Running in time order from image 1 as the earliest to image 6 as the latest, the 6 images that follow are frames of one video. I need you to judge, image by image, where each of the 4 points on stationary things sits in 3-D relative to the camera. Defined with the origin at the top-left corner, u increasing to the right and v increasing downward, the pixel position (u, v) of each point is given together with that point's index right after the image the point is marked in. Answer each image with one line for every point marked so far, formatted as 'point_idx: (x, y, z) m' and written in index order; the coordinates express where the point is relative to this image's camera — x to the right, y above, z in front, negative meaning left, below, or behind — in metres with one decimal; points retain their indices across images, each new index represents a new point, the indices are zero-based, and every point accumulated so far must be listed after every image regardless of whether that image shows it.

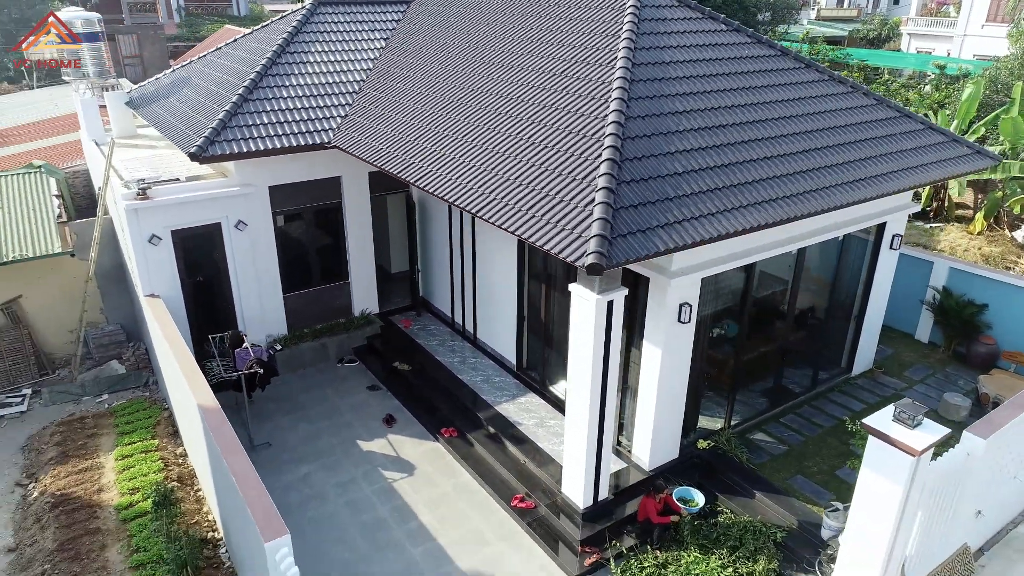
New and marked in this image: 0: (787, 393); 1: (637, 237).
0: (+4.2, -1.6, +9.9) m
1: (+1.0, +0.4, +6.0) m
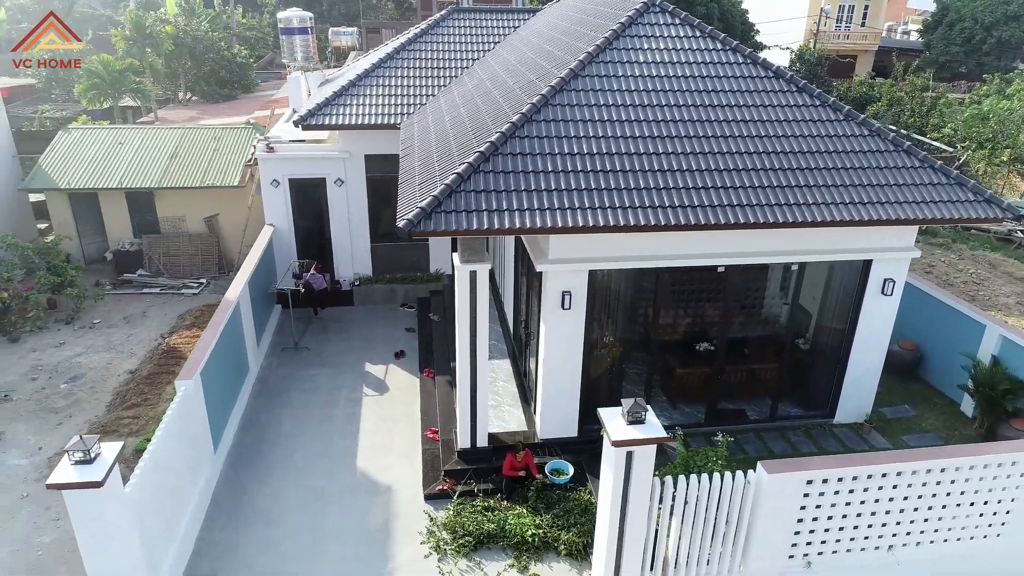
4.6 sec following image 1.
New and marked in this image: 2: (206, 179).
0: (+3.3, -1.9, +9.7) m
1: (-0.6, +0.8, +7.2) m
2: (-7.6, +2.7, +16.2) m
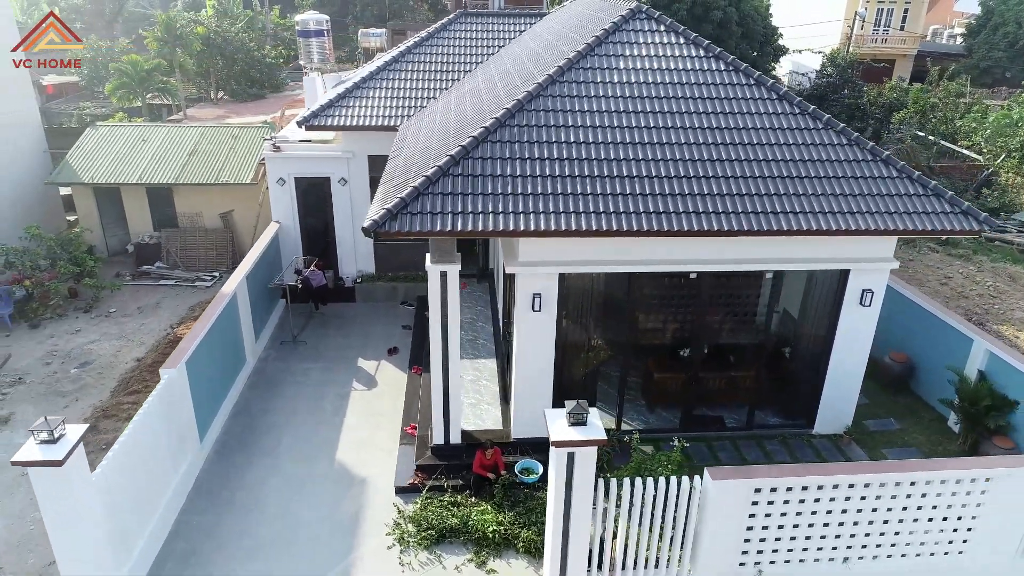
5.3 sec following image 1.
0: (+3.0, -2.0, +9.7) m
1: (-1.0, +0.8, +7.4) m
2: (-7.5, +2.9, +16.7) m
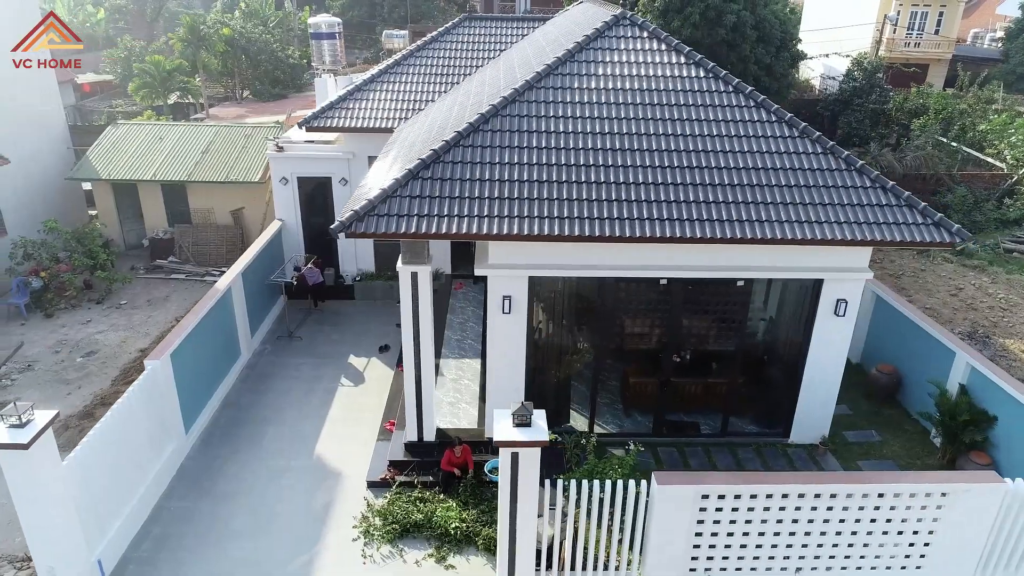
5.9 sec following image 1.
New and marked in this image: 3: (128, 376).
0: (+2.6, -2.1, +9.7) m
1: (-1.4, +0.8, +7.6) m
2: (-7.4, +3.0, +17.2) m
3: (-7.1, -1.6, +12.1) m
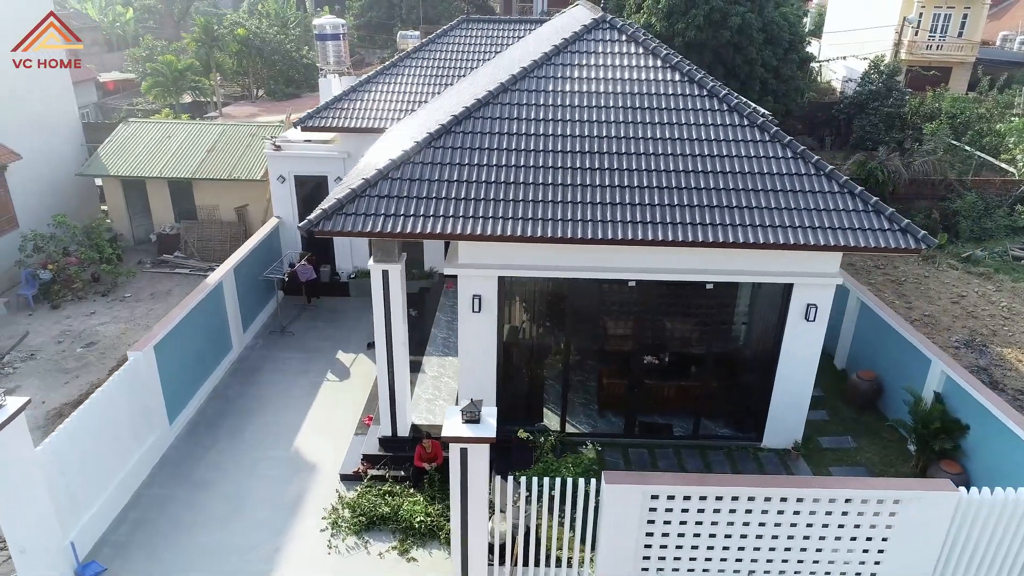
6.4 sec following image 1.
0: (+2.2, -2.1, +9.8) m
1: (-1.8, +0.8, +7.8) m
2: (-7.5, +3.1, +17.6) m
3: (-7.4, -1.5, +12.5) m
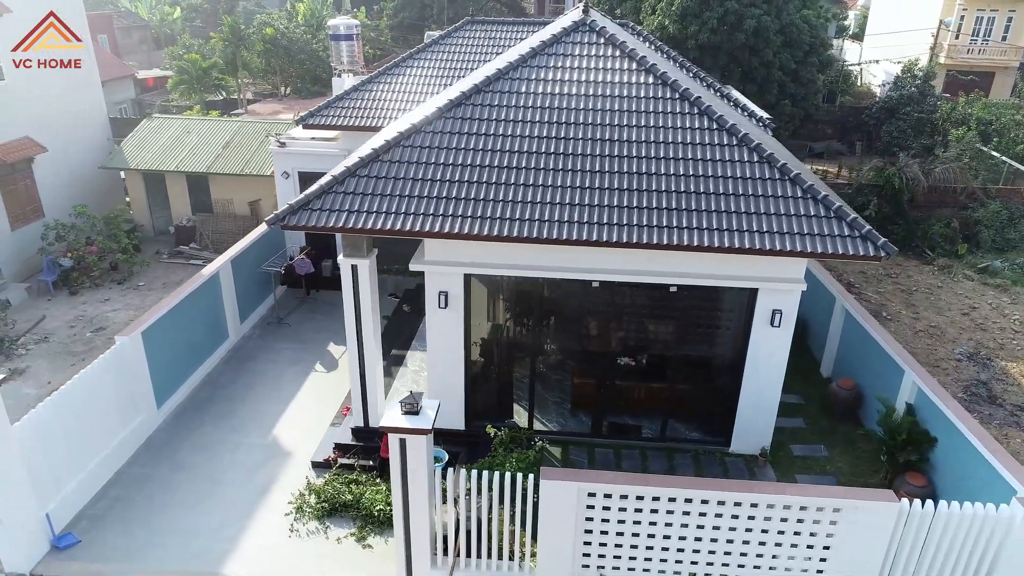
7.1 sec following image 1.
0: (+1.8, -2.2, +9.8) m
1: (-2.3, +0.9, +8.1) m
2: (-7.3, +3.4, +18.1) m
3: (-7.7, -1.3, +13.0) m
